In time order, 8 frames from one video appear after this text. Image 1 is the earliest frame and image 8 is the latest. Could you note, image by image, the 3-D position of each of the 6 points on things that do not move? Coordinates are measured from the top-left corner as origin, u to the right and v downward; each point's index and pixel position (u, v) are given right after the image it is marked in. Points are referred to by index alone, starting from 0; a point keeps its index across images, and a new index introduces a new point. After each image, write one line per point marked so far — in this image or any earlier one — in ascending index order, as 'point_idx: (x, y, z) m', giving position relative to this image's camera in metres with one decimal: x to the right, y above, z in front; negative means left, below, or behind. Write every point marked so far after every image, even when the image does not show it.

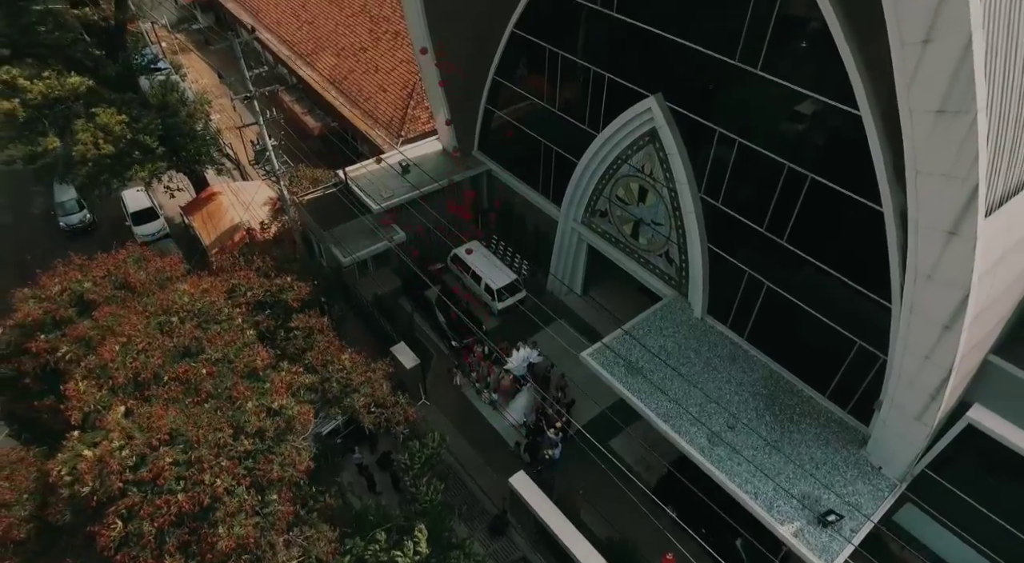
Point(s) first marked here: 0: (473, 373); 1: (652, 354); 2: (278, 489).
0: (-1.1, -2.7, +18.4) m
1: (+3.6, -1.8, +15.7) m
2: (-2.9, -2.7, +7.8) m
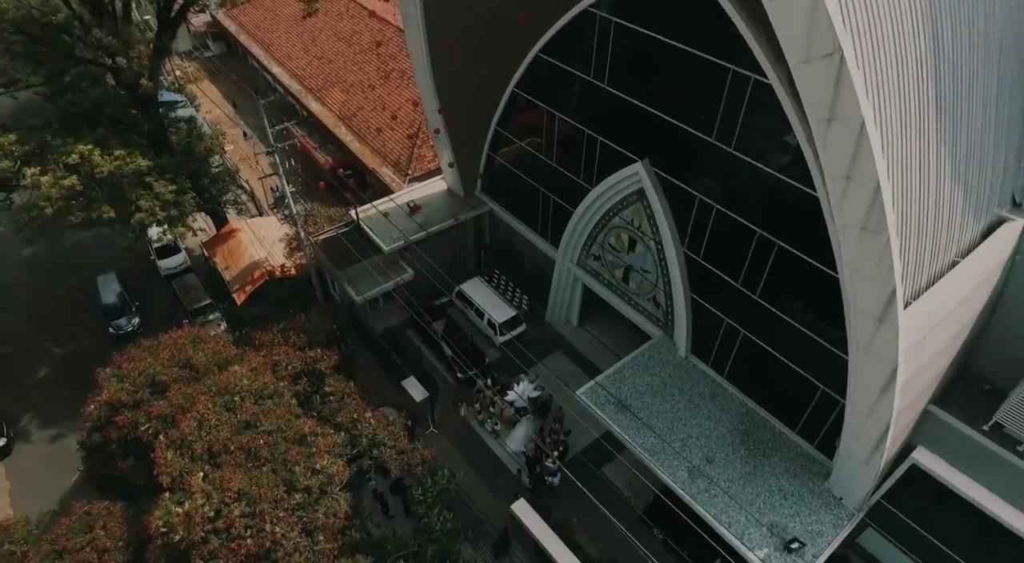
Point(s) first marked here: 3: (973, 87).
0: (-1.1, -4.0, +20.1) m
1: (+3.6, -3.1, +17.3) m
2: (-2.9, -3.9, +9.5) m
3: (+8.0, +3.4, +10.7) m
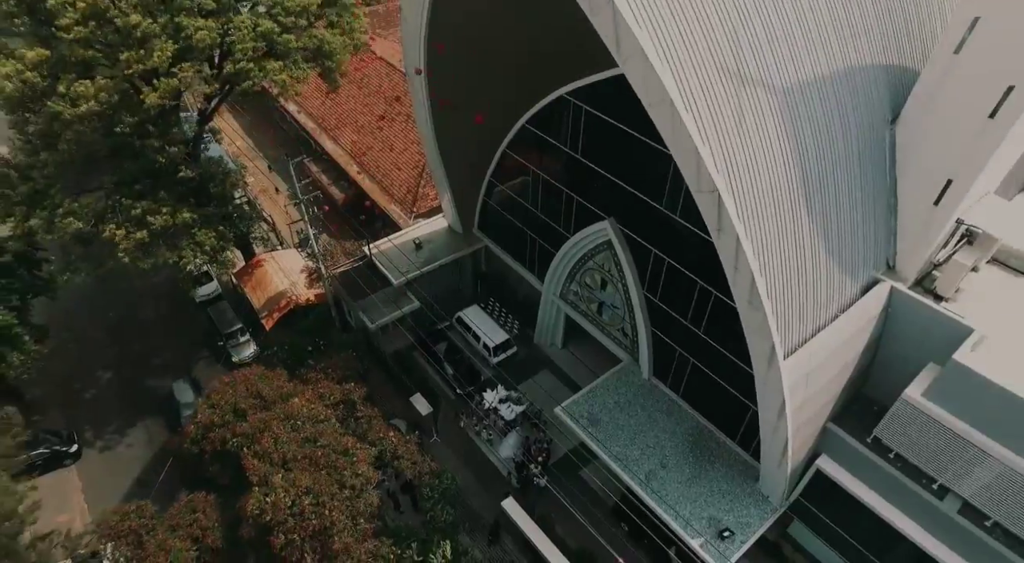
0: (-1.4, -5.2, +23.7) m
1: (+3.3, -4.3, +21.0) m
2: (-3.2, -5.1, +13.1) m
3: (+7.7, +2.2, +14.4) m
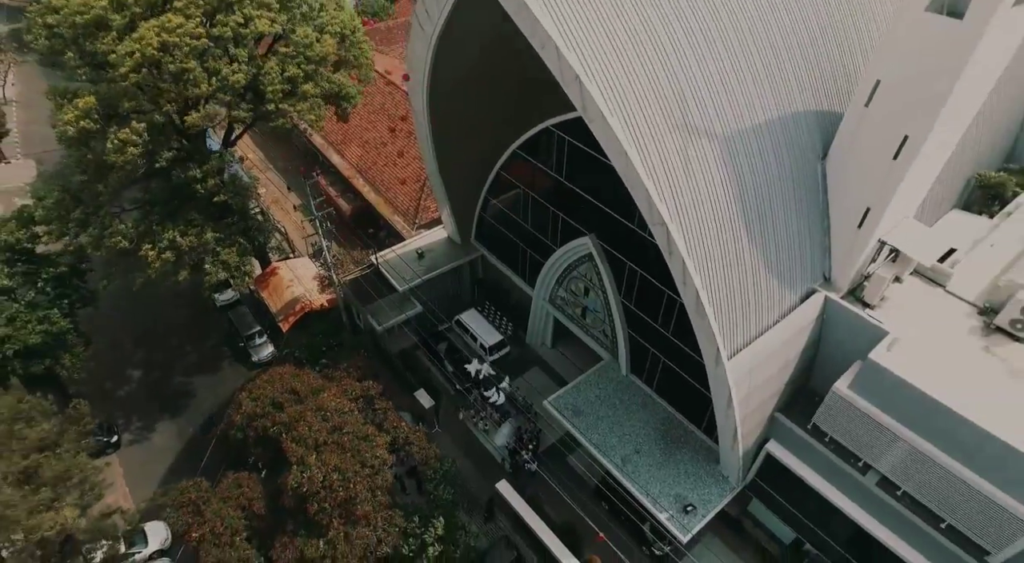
0: (-1.7, -5.5, +26.5) m
1: (+3.0, -4.6, +23.8) m
2: (-3.4, -5.5, +15.9) m
3: (+7.5, +1.8, +17.2) m
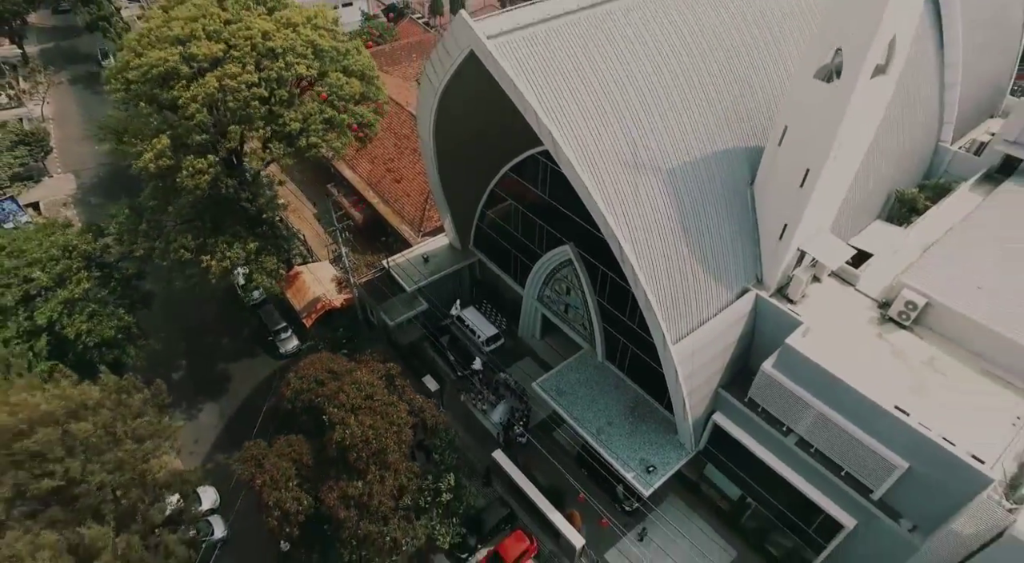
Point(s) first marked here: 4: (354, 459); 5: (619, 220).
0: (-2.0, -5.6, +31.0) m
1: (+2.7, -4.7, +28.3) m
2: (-3.7, -5.5, +20.3) m
3: (+7.2, +1.8, +21.7) m
4: (-4.9, -5.4, +19.2) m
5: (+3.4, +1.9, +19.5) m
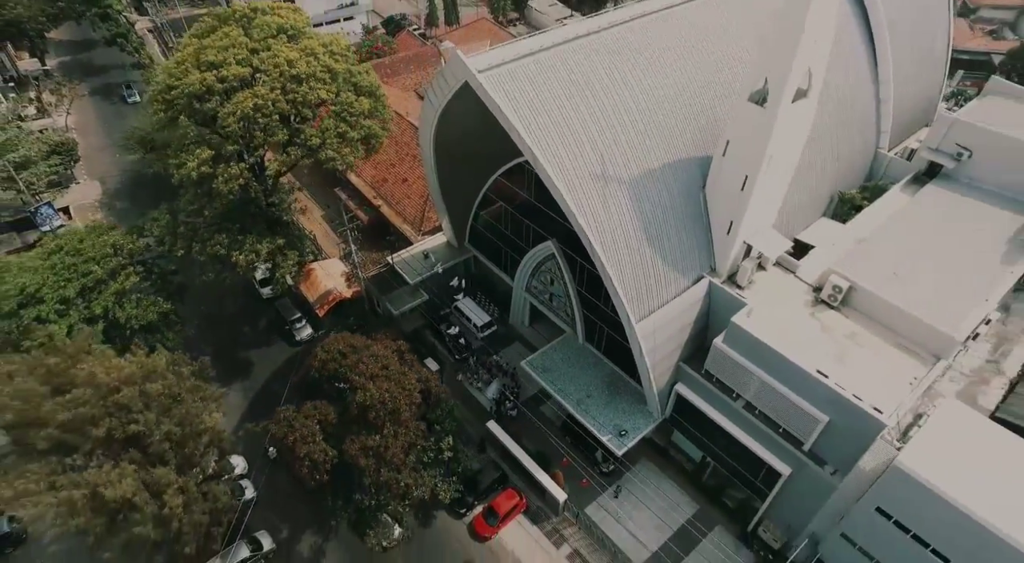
0: (-2.4, -5.2, +34.9) m
1: (+2.3, -4.2, +32.3) m
2: (-4.1, -5.1, +24.3) m
3: (+6.7, +2.3, +25.8) m
4: (-5.2, -5.1, +23.2) m
5: (+3.0, +2.3, +23.5) m
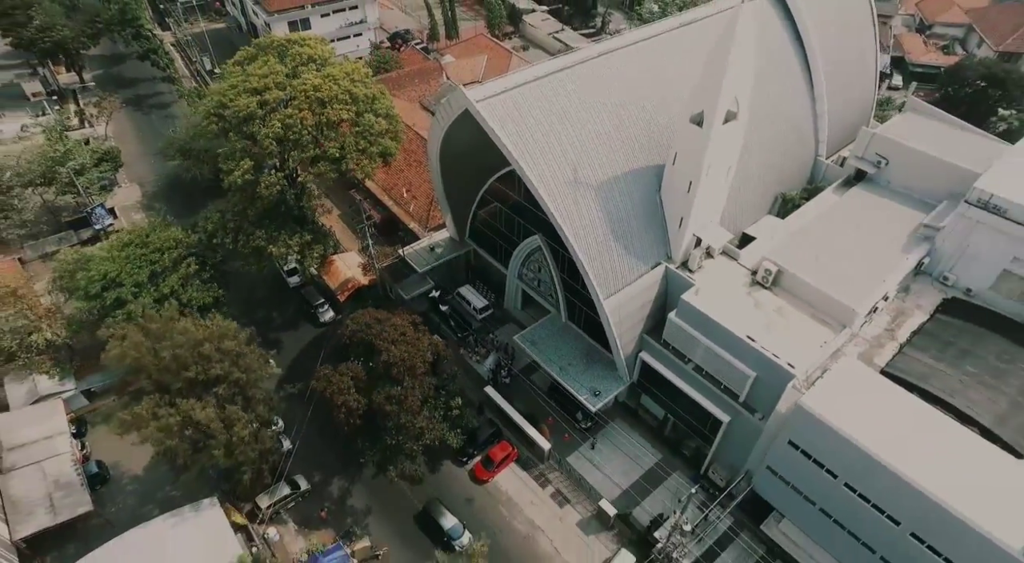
0: (-2.8, -4.4, +41.0) m
1: (+1.9, -3.5, +38.4) m
2: (-4.4, -4.4, +30.4) m
3: (+6.3, +3.0, +31.8) m
4: (-5.6, -4.3, +29.3) m
5: (+2.6, +3.1, +29.6) m
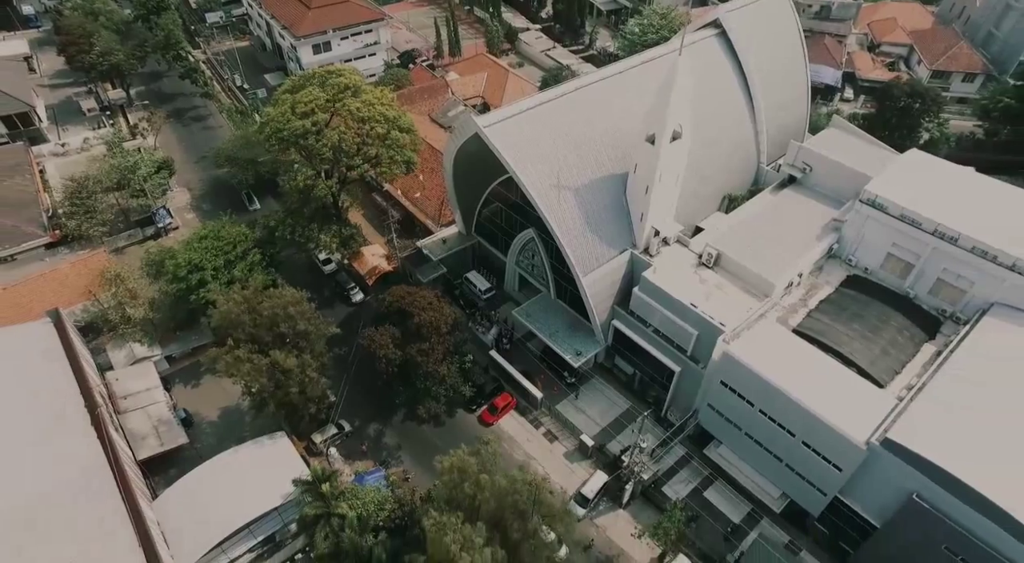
0: (-2.9, -3.3, +50.0) m
1: (+1.8, -2.3, +47.4) m
2: (-4.5, -3.3, +39.4) m
3: (+6.3, +4.2, +40.9) m
4: (-5.6, -3.2, +38.3) m
5: (+2.5, +4.2, +38.6) m
